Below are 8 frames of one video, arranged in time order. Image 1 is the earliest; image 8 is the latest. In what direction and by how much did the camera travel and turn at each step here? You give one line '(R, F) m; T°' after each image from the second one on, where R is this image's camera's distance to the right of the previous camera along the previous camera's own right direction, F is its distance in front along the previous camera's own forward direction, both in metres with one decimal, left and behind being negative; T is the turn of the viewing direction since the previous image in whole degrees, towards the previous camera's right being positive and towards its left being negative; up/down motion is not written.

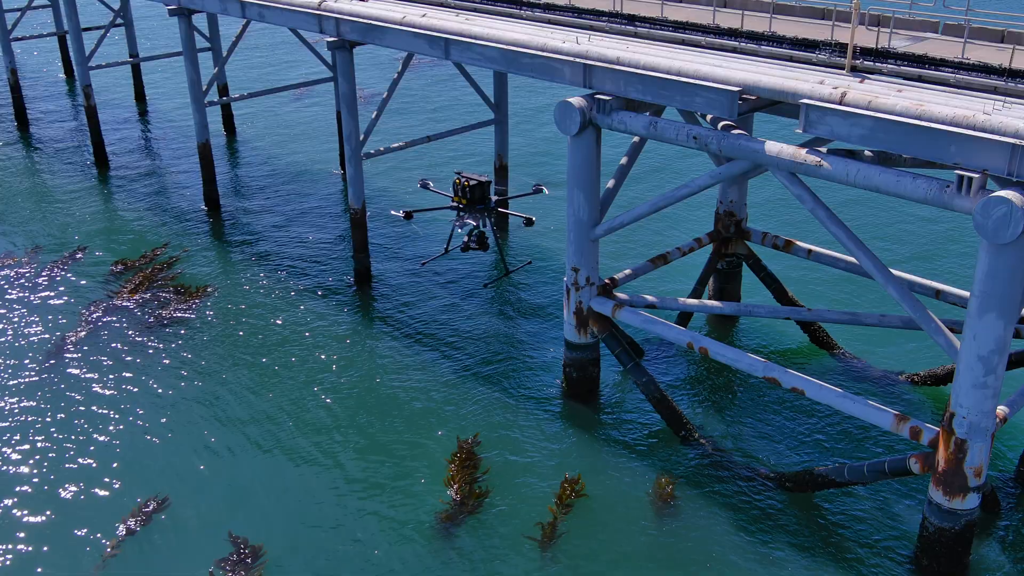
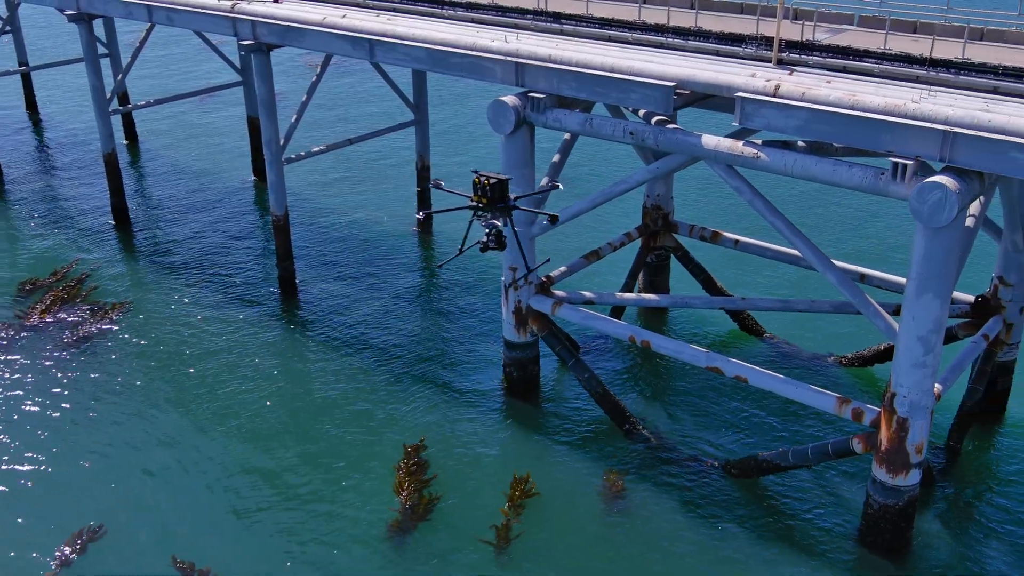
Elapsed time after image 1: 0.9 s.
(-0.7, +0.2) m; +5°
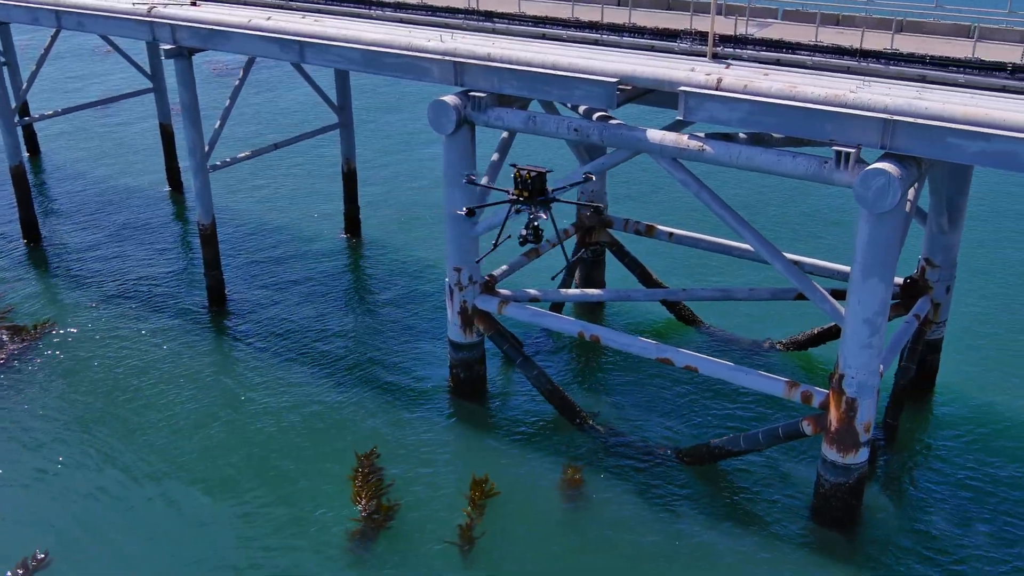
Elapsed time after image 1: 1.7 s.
(-0.9, +0.1) m; +5°
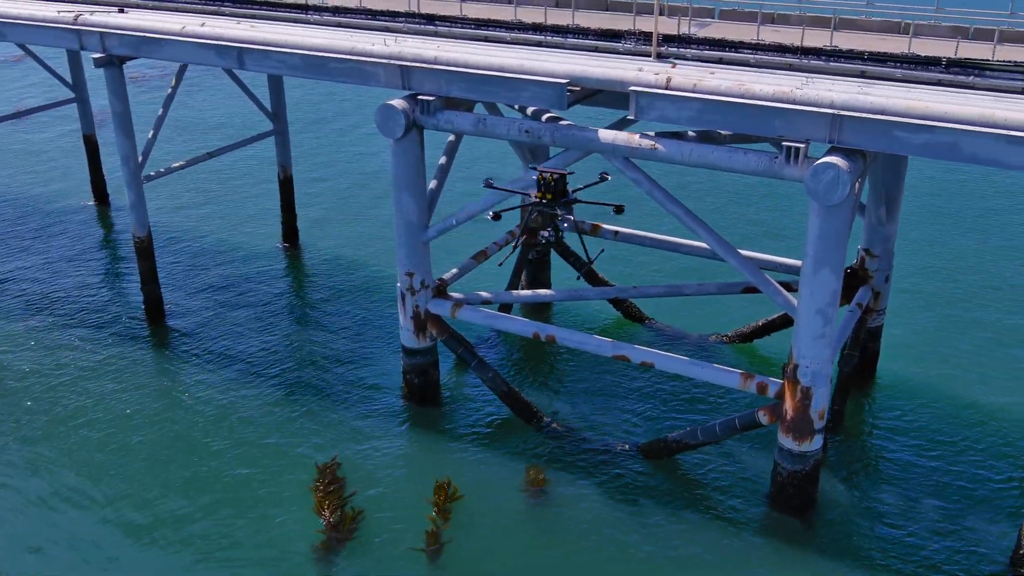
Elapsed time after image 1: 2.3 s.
(-0.7, 0.0) m; +4°
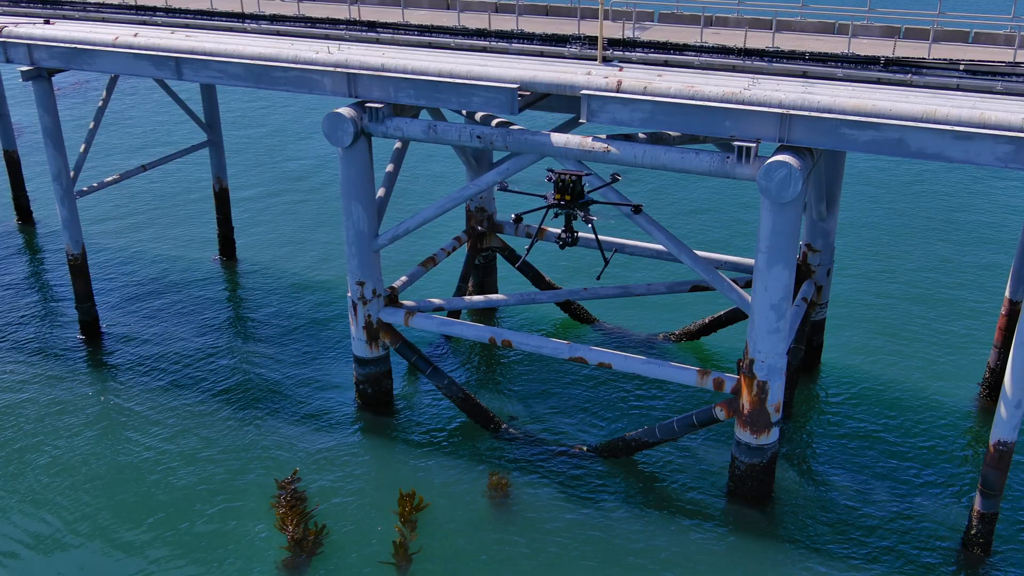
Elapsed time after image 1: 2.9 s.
(-0.6, 0.0) m; +4°
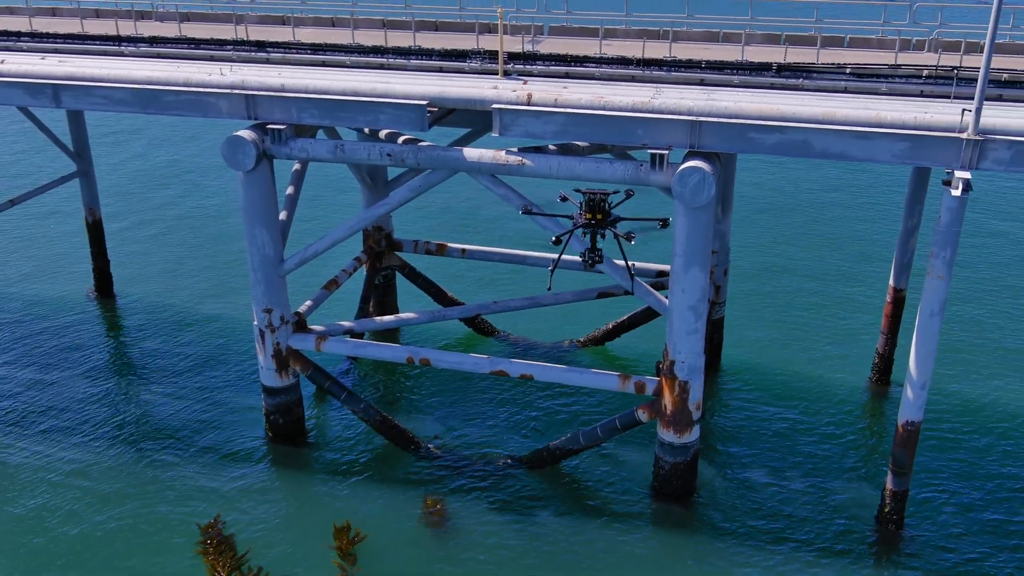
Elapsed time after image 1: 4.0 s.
(-1.2, +0.2) m; +8°
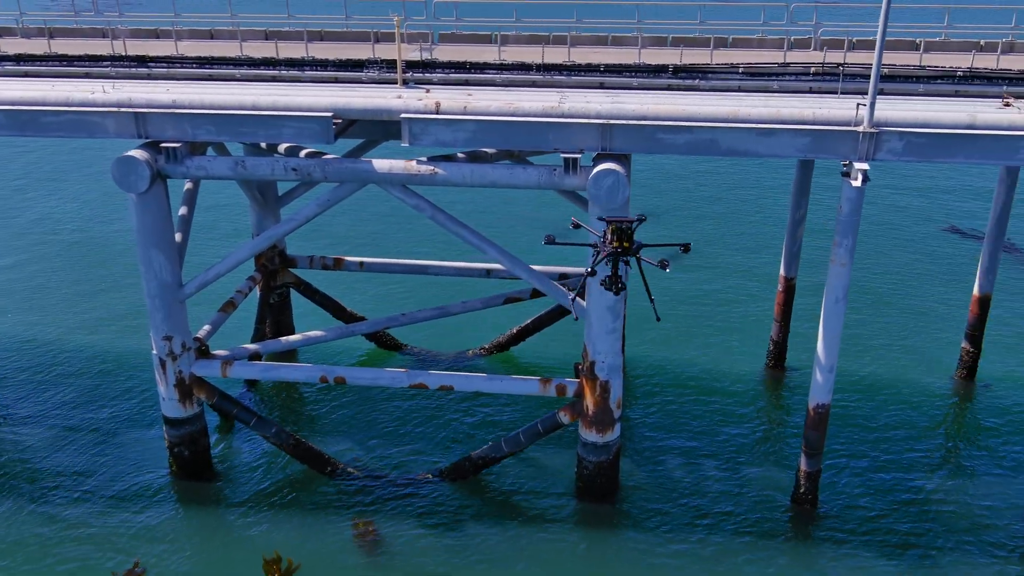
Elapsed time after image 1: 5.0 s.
(-1.1, +0.2) m; +8°
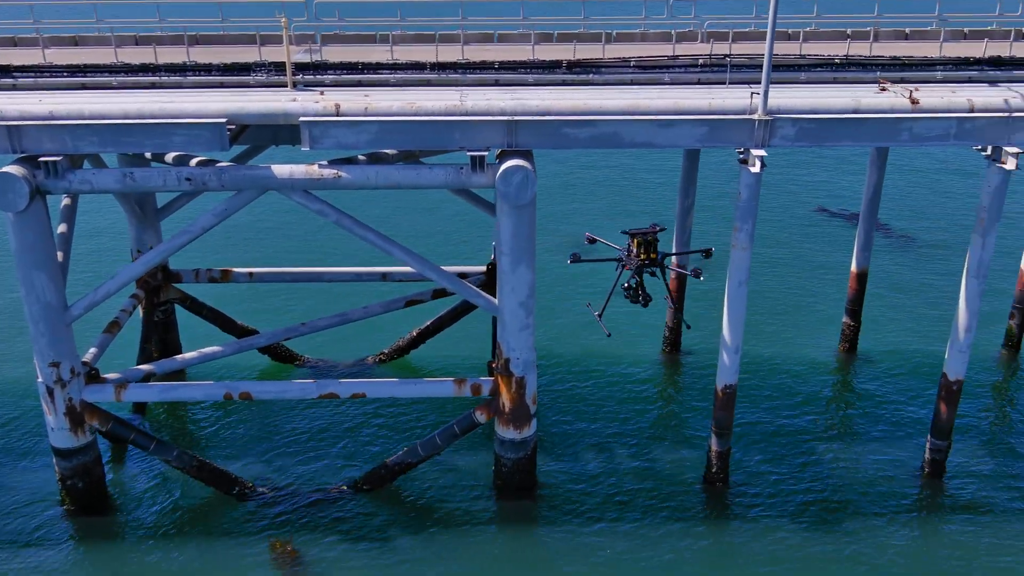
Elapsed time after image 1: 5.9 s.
(-1.0, +0.2) m; +8°
